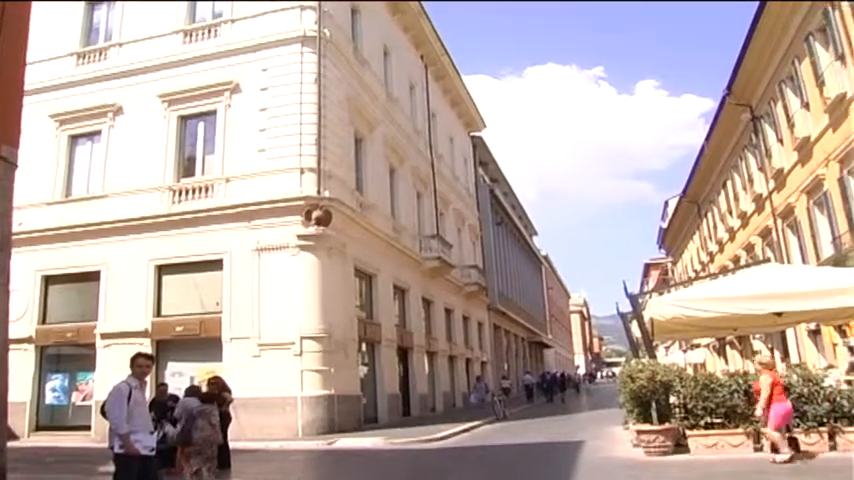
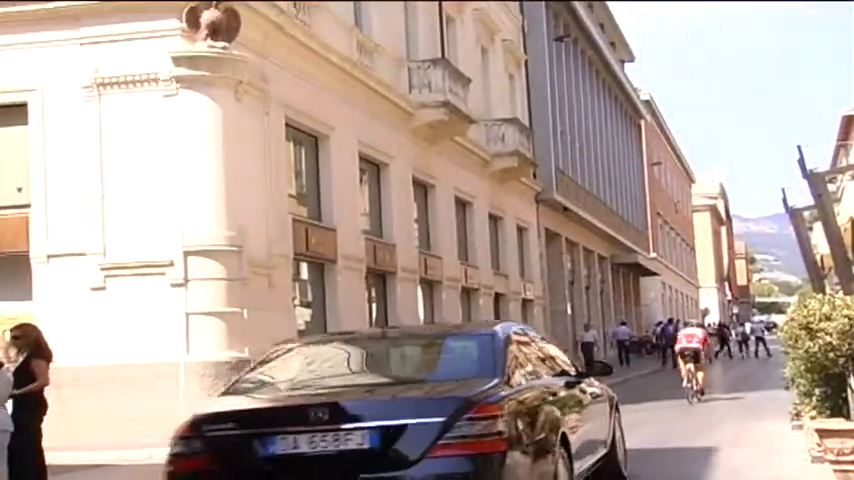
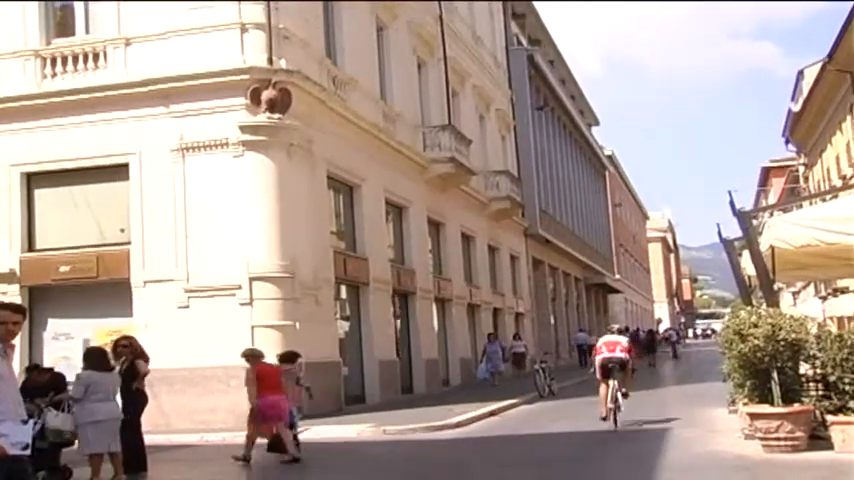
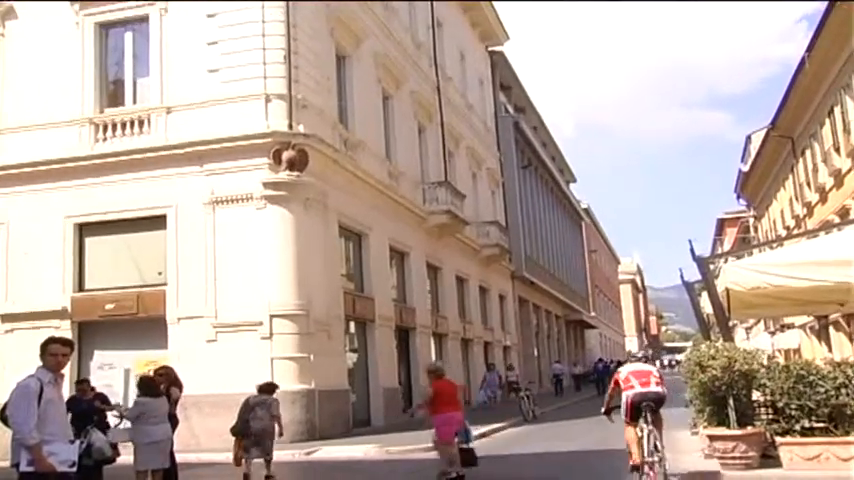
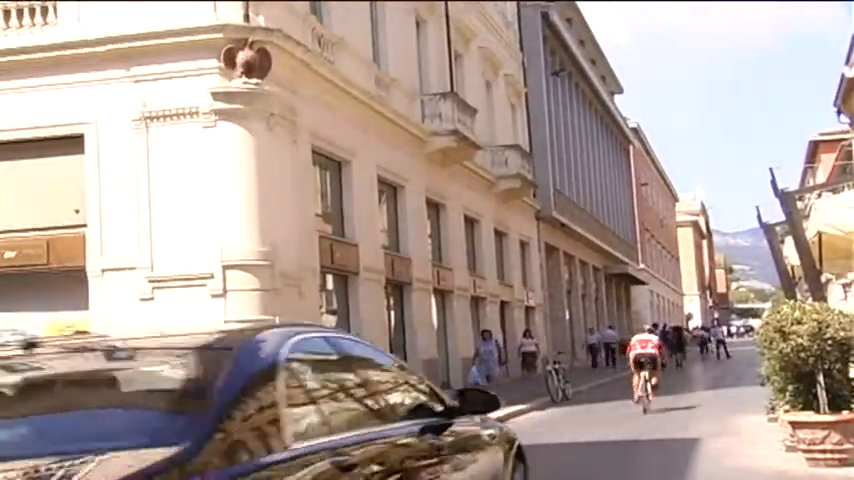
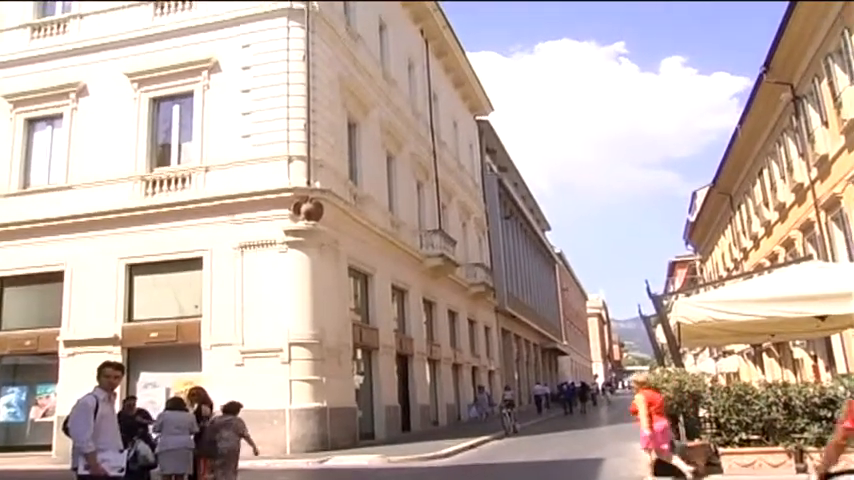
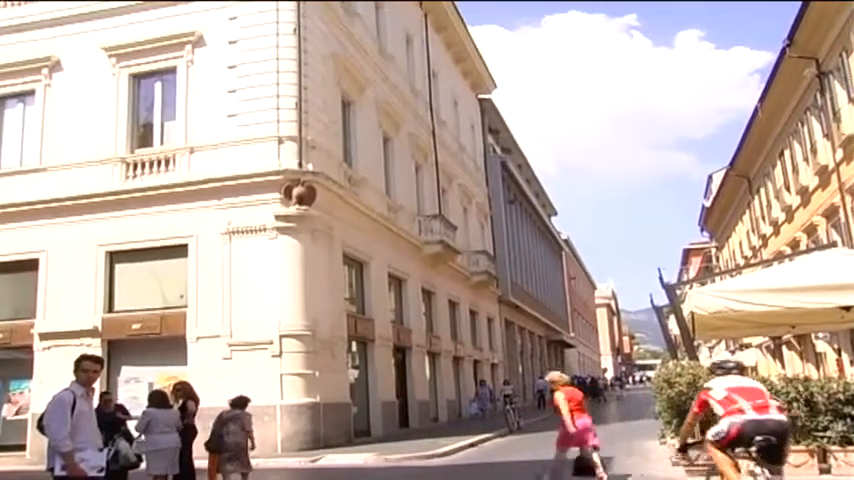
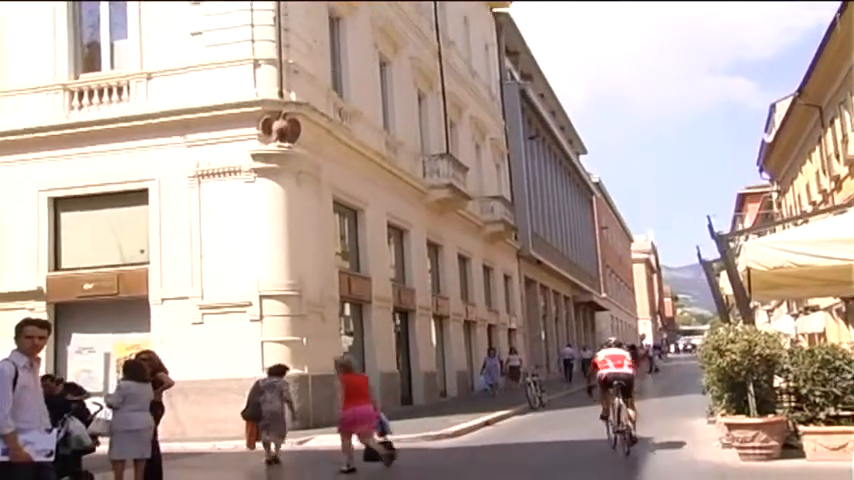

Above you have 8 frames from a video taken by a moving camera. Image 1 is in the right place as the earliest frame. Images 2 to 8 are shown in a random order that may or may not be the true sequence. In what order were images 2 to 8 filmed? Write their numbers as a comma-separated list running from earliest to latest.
6, 7, 4, 8, 3, 5, 2
